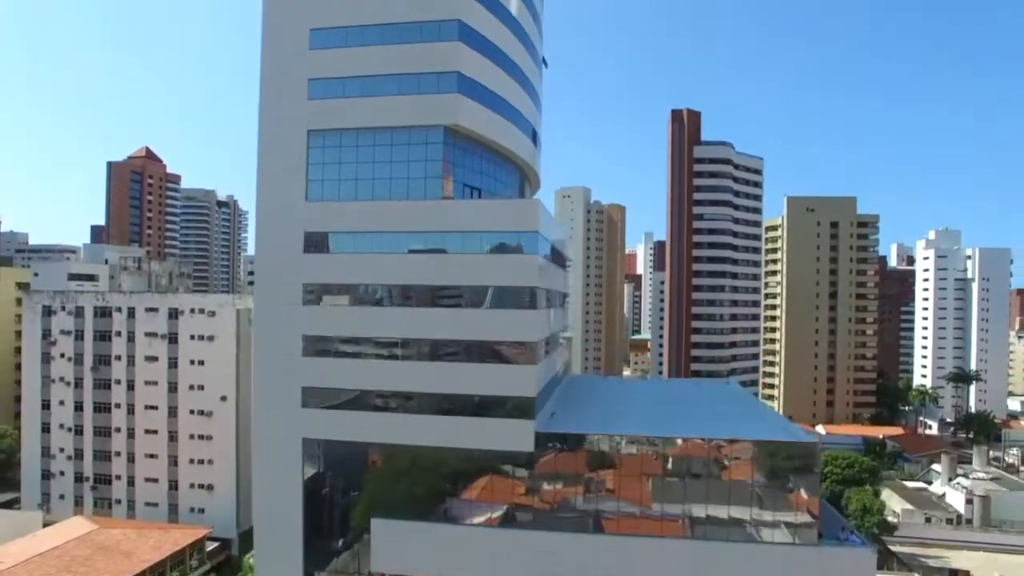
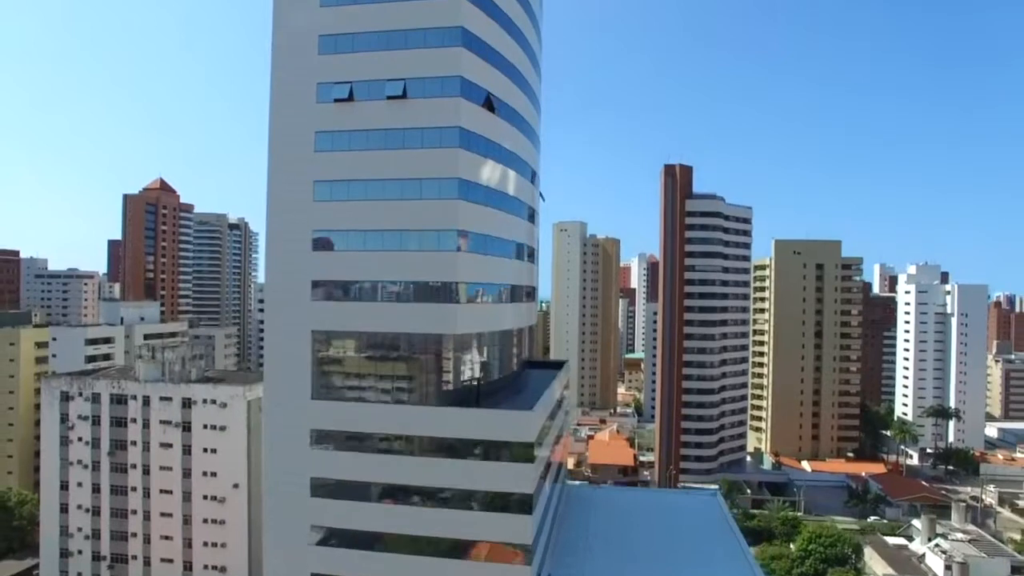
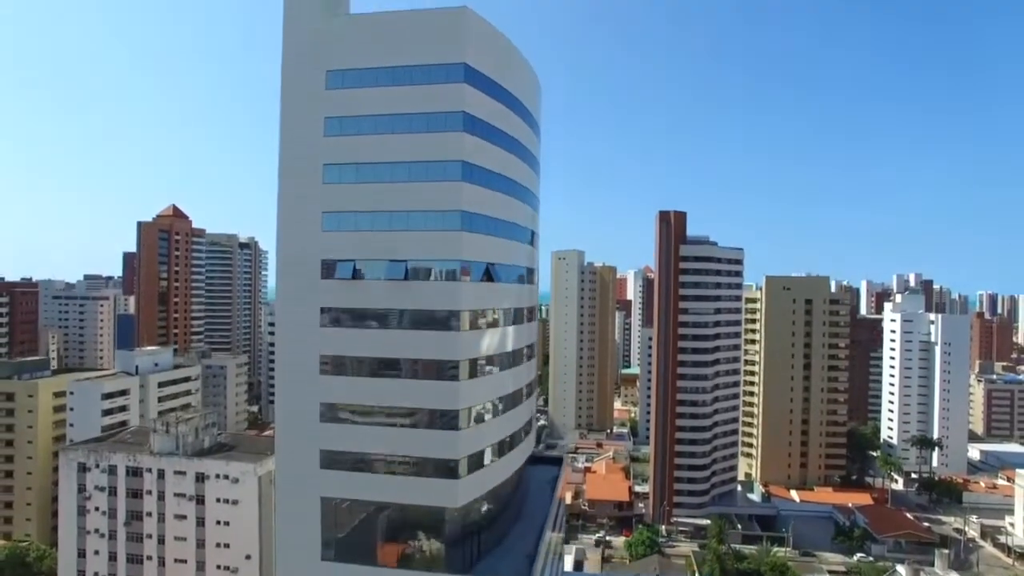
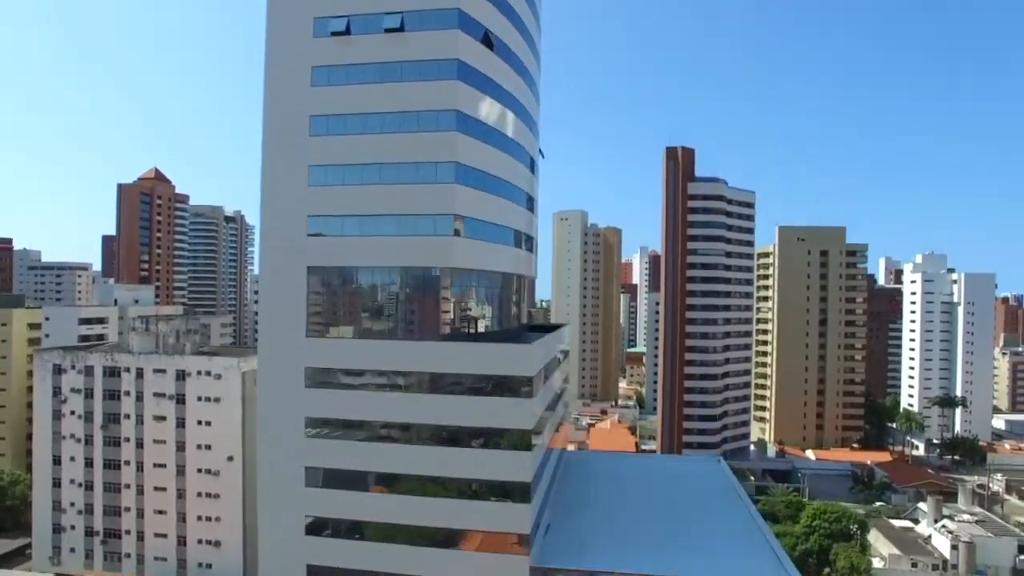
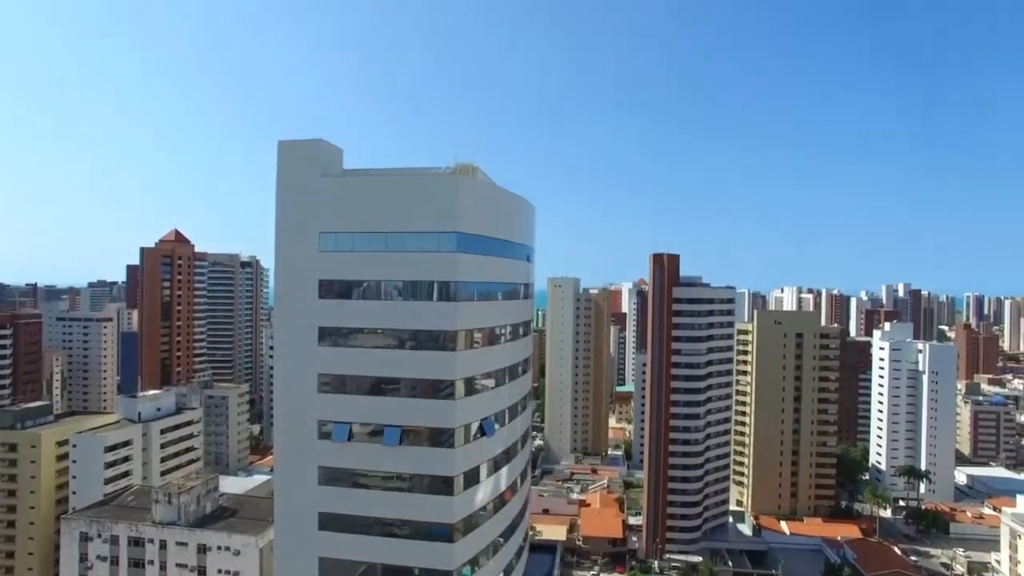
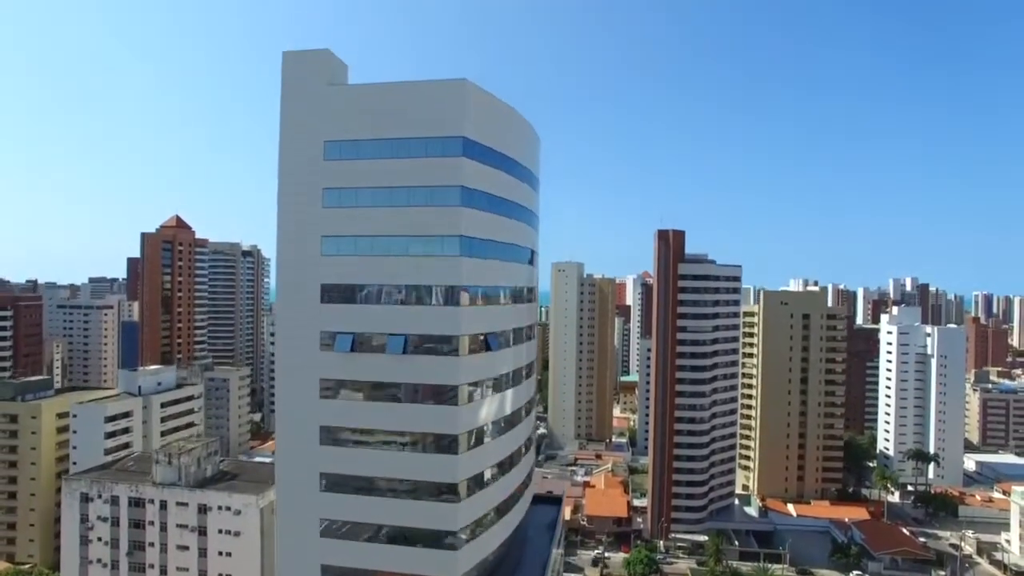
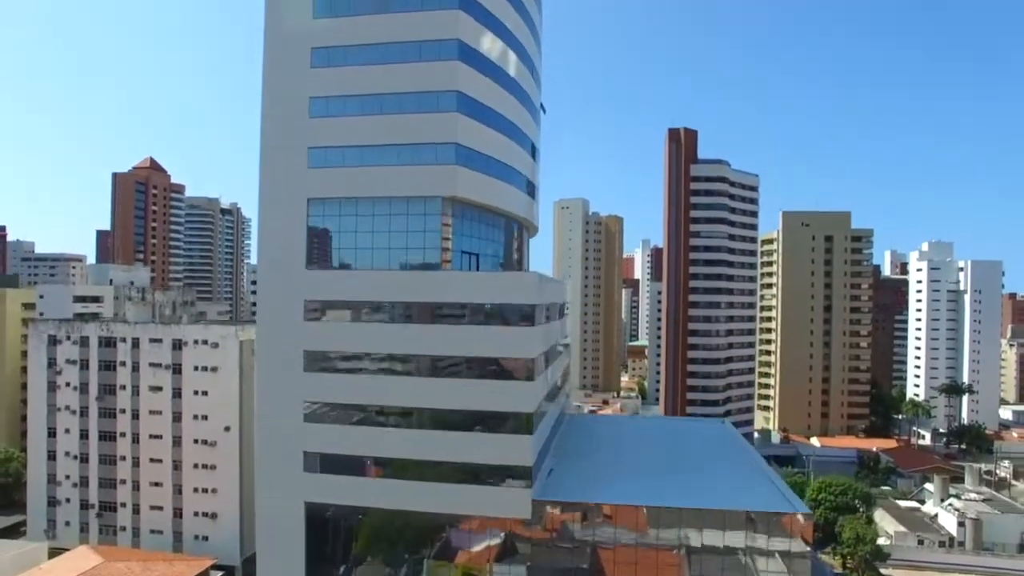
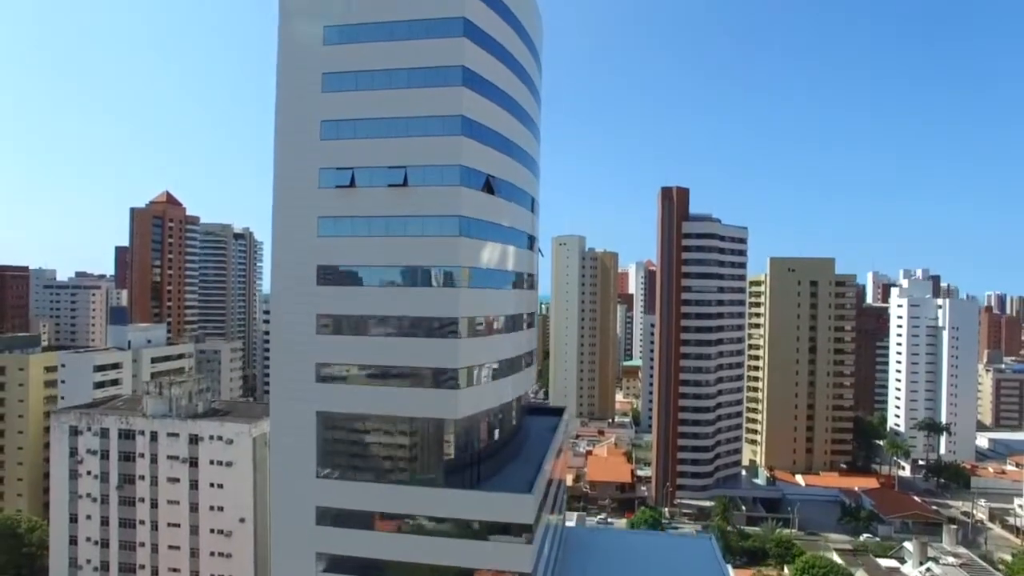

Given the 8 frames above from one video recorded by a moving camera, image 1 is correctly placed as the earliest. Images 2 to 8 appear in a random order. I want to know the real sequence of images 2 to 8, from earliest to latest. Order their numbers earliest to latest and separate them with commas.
7, 4, 2, 8, 3, 6, 5
